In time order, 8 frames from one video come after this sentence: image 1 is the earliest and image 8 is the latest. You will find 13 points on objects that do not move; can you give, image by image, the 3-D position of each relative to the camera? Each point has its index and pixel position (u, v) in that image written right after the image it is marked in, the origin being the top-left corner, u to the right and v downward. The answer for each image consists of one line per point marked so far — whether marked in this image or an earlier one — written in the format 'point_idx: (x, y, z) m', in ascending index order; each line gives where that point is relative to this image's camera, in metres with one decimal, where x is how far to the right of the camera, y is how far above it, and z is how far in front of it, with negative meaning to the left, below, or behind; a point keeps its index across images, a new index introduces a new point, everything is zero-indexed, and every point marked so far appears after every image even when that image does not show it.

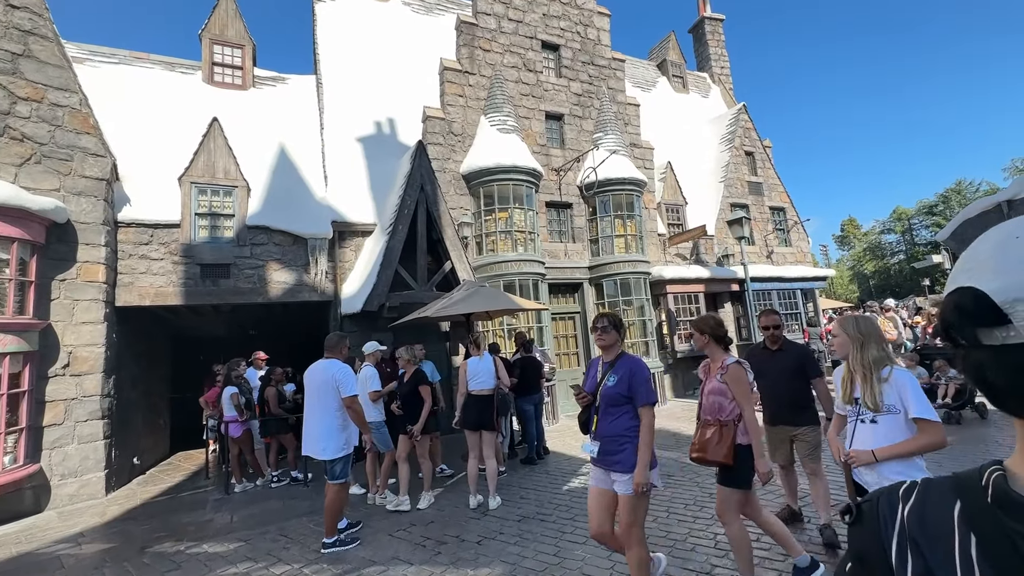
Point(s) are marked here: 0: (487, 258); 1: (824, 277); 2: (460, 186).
0: (-0.6, +0.6, +10.1) m
1: (+9.7, +0.3, +14.7) m
2: (-1.1, +2.2, +10.3) m
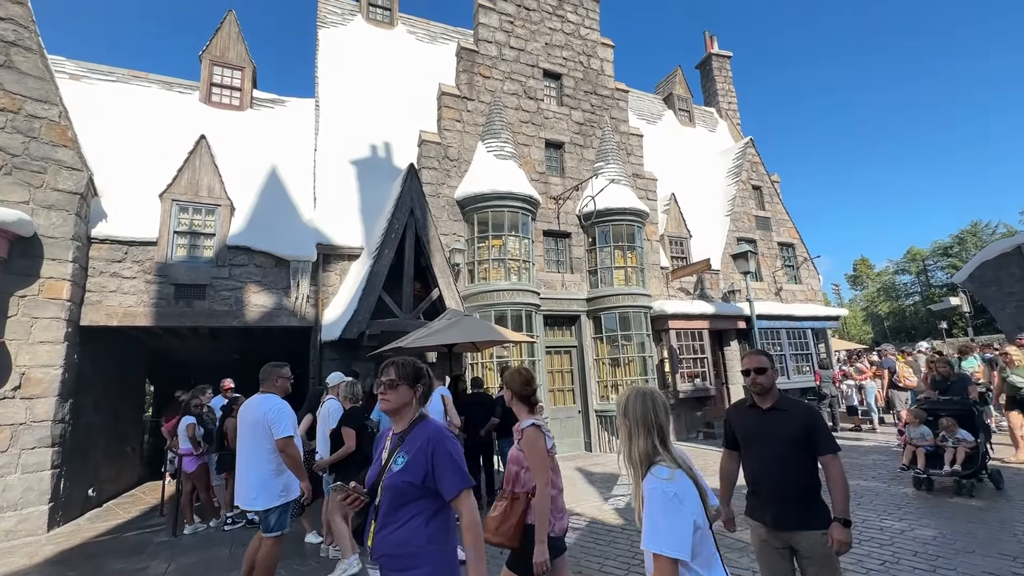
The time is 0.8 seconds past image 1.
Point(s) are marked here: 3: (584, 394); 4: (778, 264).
0: (-0.7, 0.0, +9.7) m
1: (+9.6, -0.8, +14.0) m
2: (-1.2, +1.6, +10.0) m
3: (+1.7, -2.4, +10.8) m
4: (+8.1, +0.7, +14.4) m
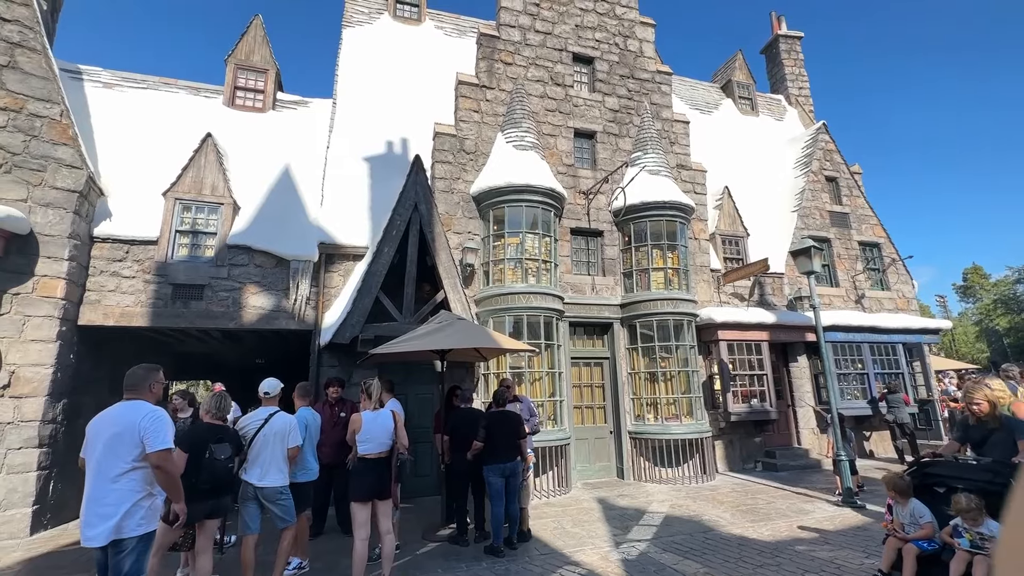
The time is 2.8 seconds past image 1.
0: (-0.4, 0.0, +8.8) m
1: (+10.4, -1.0, +11.6) m
2: (-0.8, +1.5, +9.2) m
3: (+2.1, -2.5, +9.5) m
4: (+9.0, +0.5, +12.2) m
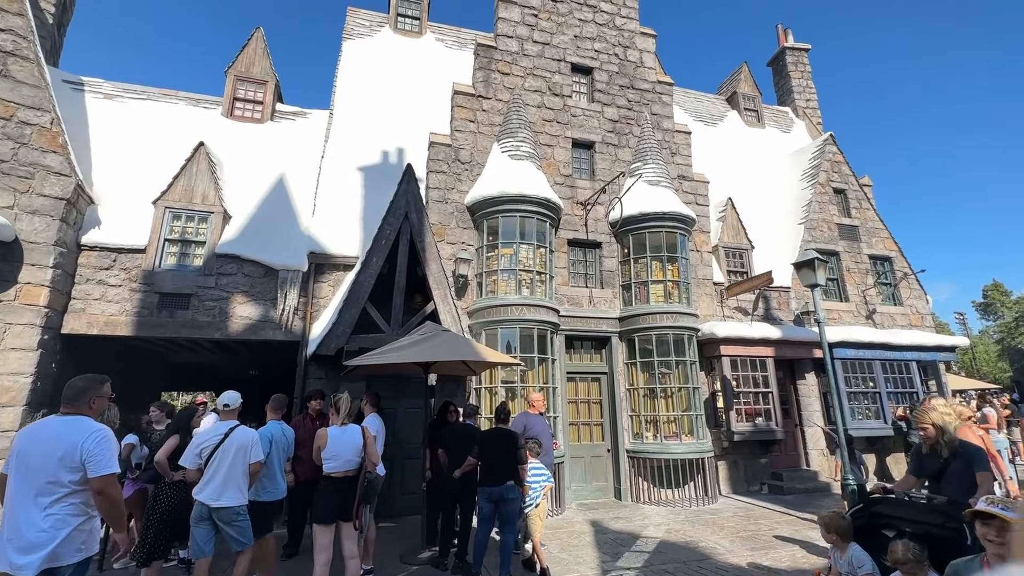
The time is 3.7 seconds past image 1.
0: (-0.5, -0.2, +8.6) m
1: (+10.4, -1.4, +11.1) m
2: (-0.9, +1.3, +9.1) m
3: (+2.0, -2.7, +9.2) m
4: (+8.9, +0.2, +11.8) m
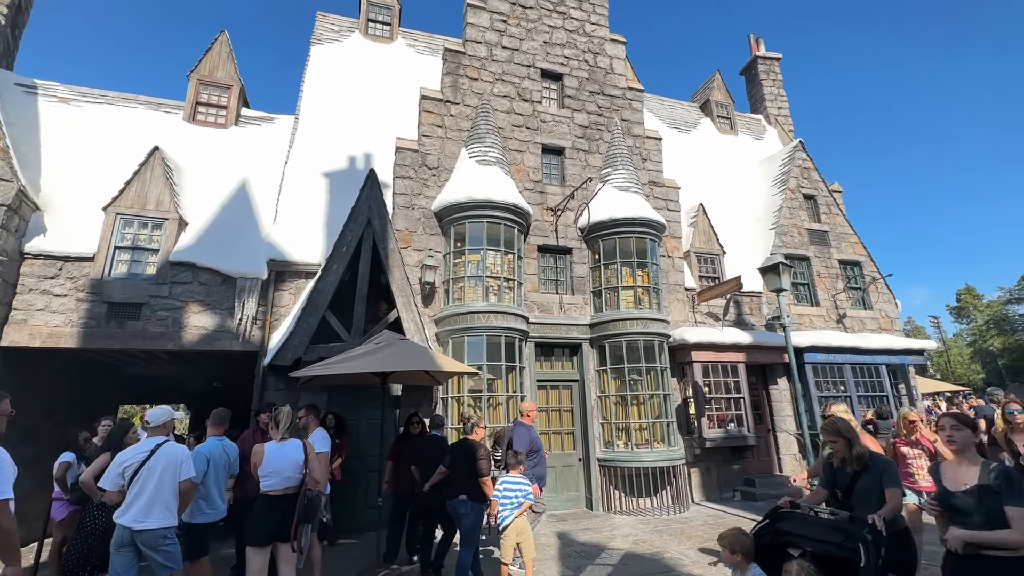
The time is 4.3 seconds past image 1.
0: (-1.1, -0.4, +8.4) m
1: (+9.7, -1.5, +11.3) m
2: (-1.5, +1.2, +8.9) m
3: (+1.4, -2.9, +9.0) m
4: (+8.3, +0.1, +11.9) m
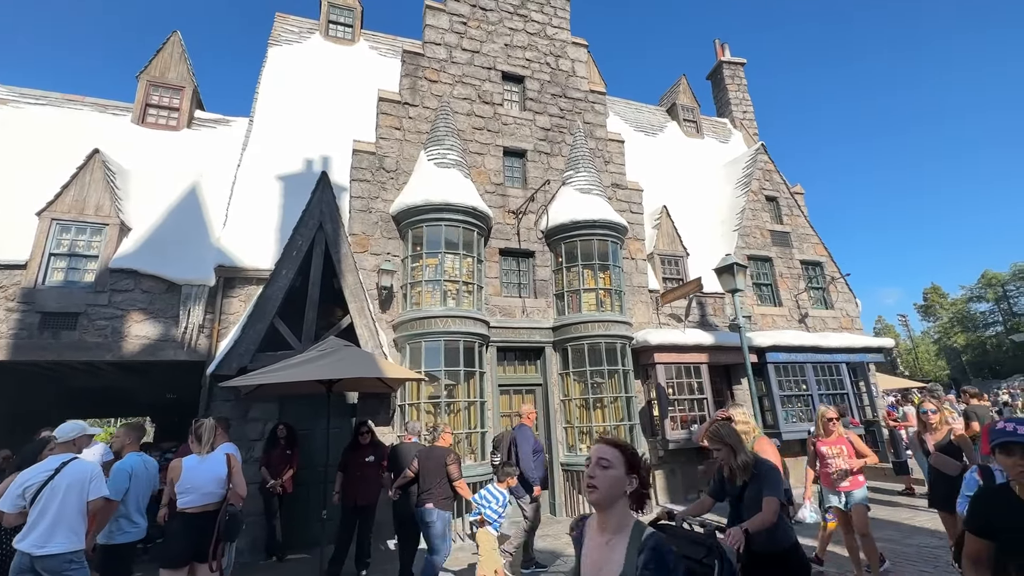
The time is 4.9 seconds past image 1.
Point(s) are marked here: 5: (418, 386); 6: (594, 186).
0: (-1.8, -0.4, +8.2) m
1: (+8.9, -1.5, +11.5) m
2: (-2.3, +1.1, +8.8) m
3: (+0.7, -2.9, +8.9) m
4: (+7.4, +0.1, +12.1) m
5: (-1.6, -1.7, +8.0) m
6: (+1.7, +2.1, +9.8) m
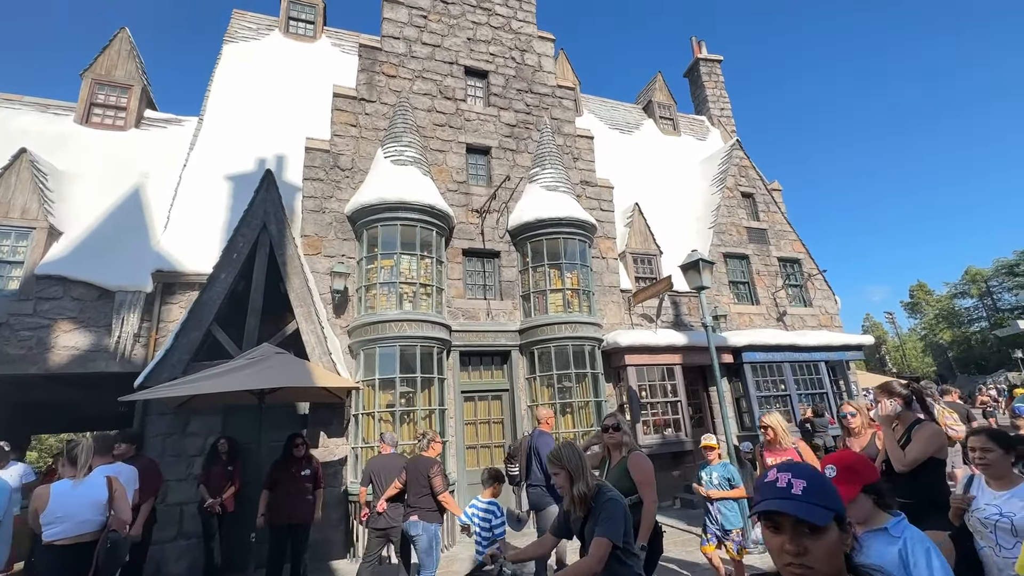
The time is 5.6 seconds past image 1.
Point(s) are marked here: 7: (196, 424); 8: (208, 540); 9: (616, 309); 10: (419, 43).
0: (-2.4, -0.5, +7.8) m
1: (+8.2, -1.4, +11.2) m
2: (-3.0, +1.0, +8.4) m
3: (+0.1, -2.9, +8.5) m
4: (+6.7, +0.1, +11.9) m
5: (-2.2, -1.7, +7.6) m
6: (+1.0, +2.1, +9.5) m
7: (-4.5, -1.9, +6.7) m
8: (-4.0, -3.3, +6.1) m
9: (+2.1, -0.4, +9.8) m
10: (-1.9, +5.0, +9.7) m
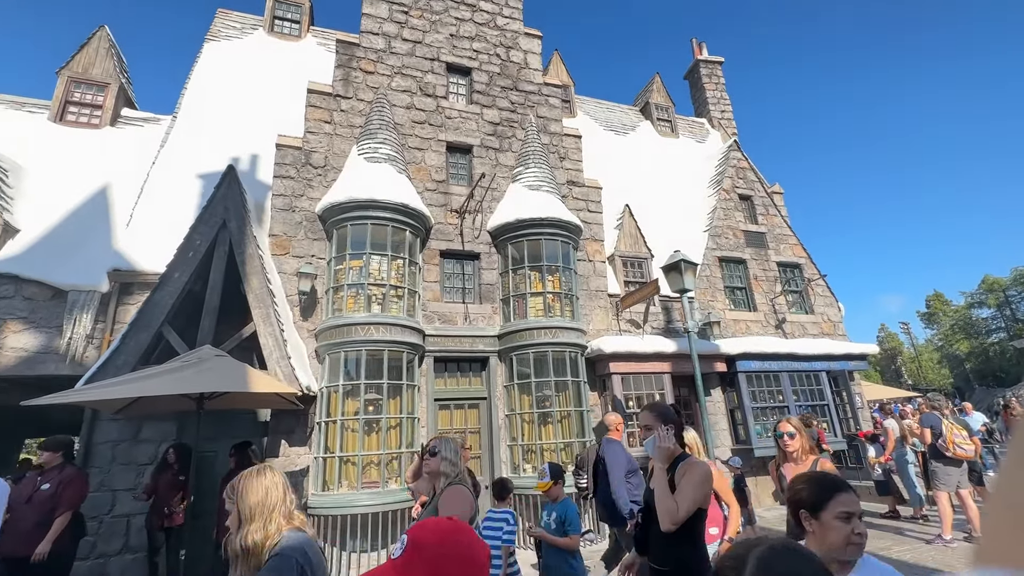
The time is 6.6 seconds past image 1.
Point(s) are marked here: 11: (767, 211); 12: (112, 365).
0: (-2.8, -0.5, +7.5) m
1: (+7.9, -1.5, +10.6) m
2: (-3.4, +1.0, +8.0) m
3: (-0.3, -3.0, +8.1) m
4: (+6.4, 0.0, +11.3) m
5: (-2.6, -1.7, +7.2) m
6: (+0.6, +2.0, +9.1) m
7: (-4.9, -1.9, +6.3) m
8: (-4.4, -3.3, +5.8) m
9: (+1.8, -0.5, +9.3) m
10: (-2.2, +4.9, +9.4) m
11: (+6.6, +2.0, +12.2) m
12: (-4.9, -1.0, +5.8) m
